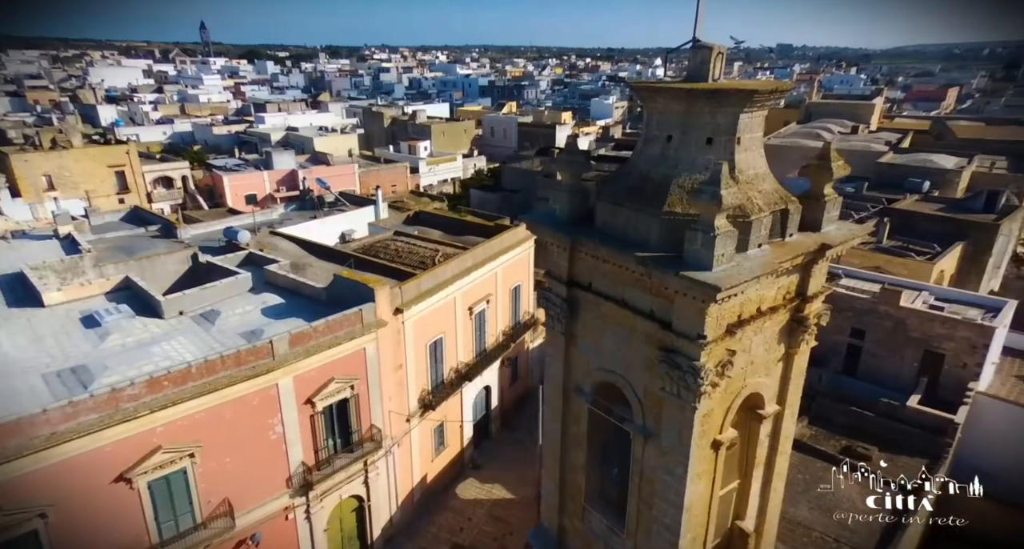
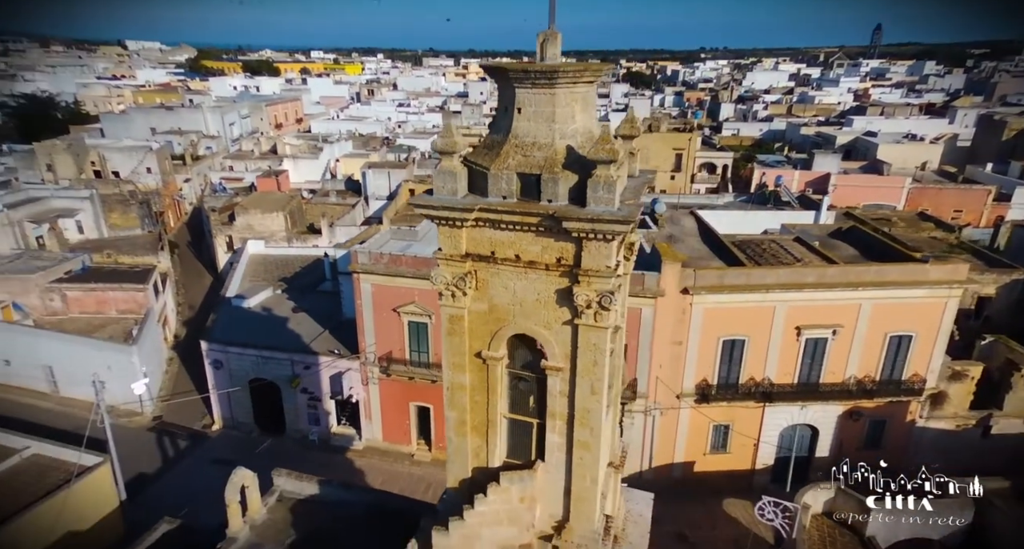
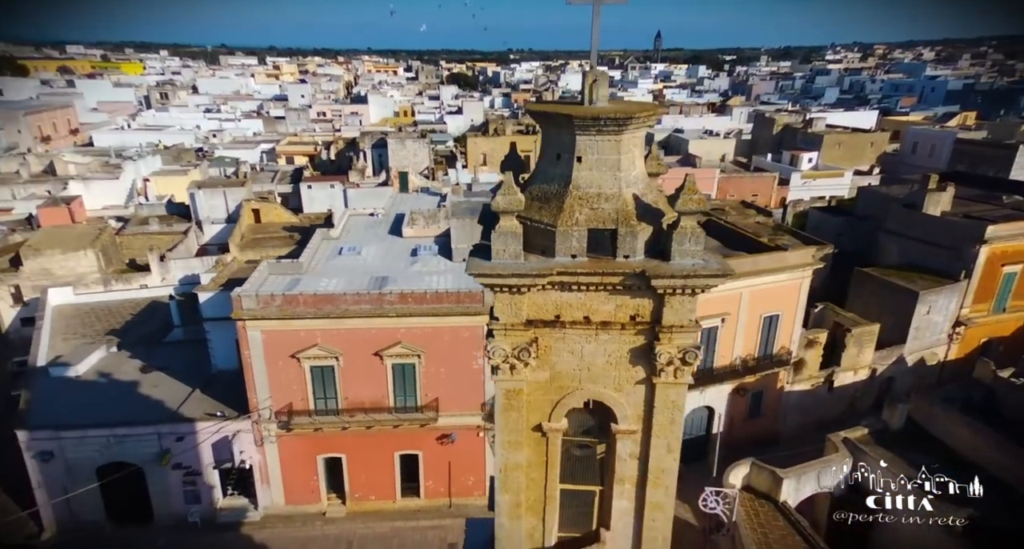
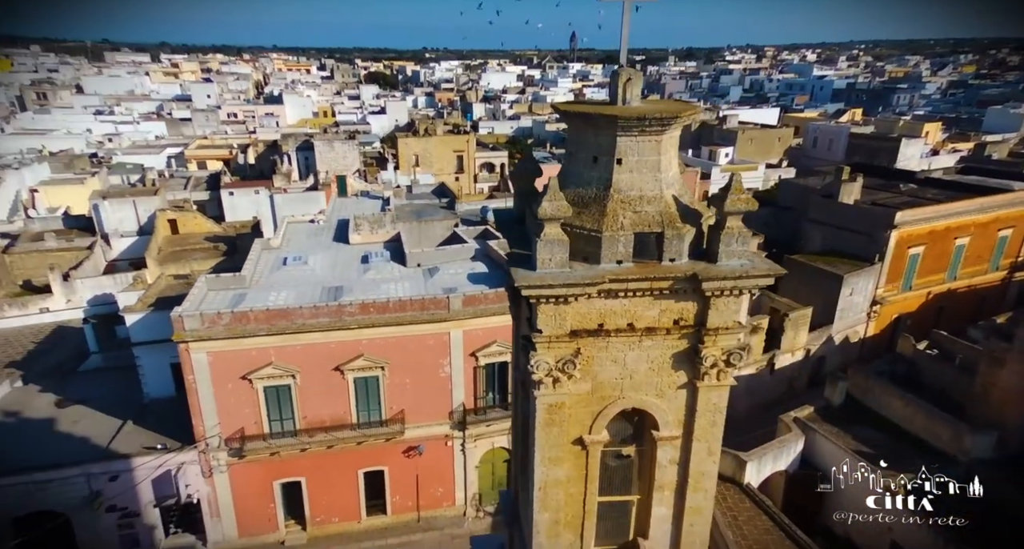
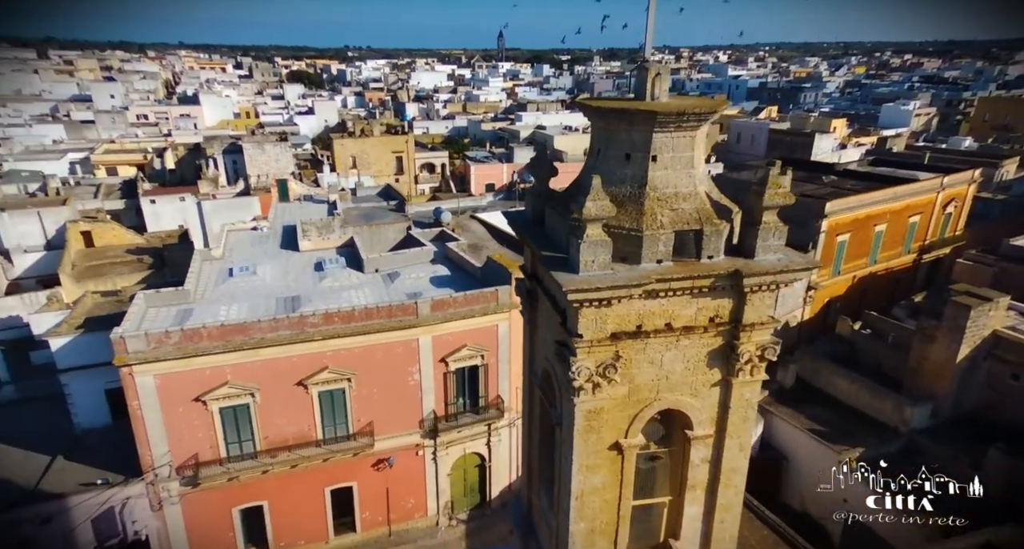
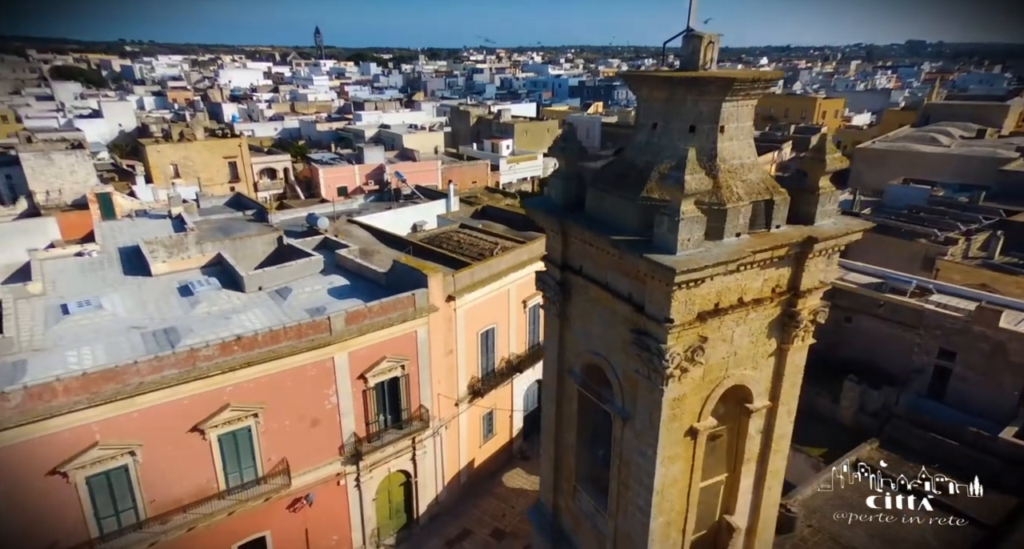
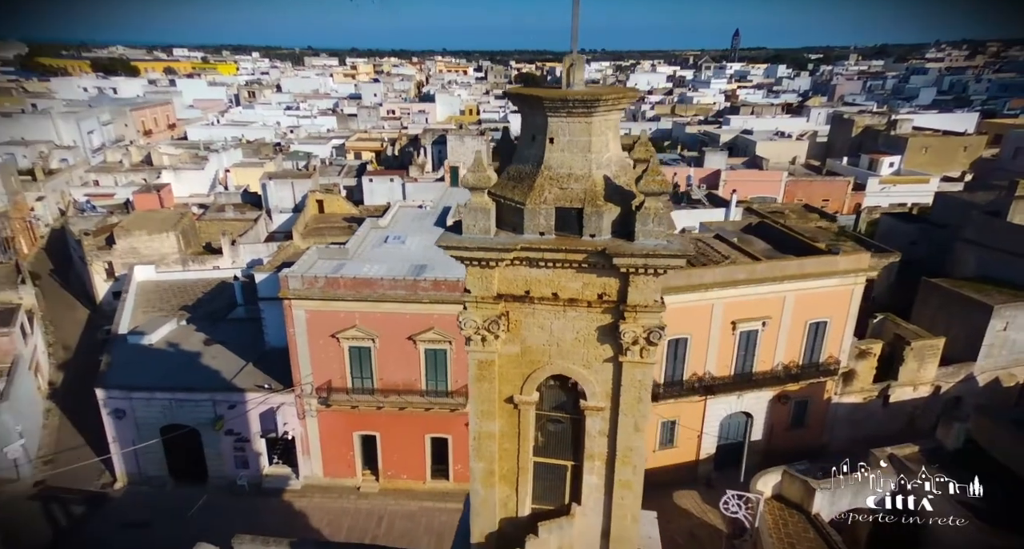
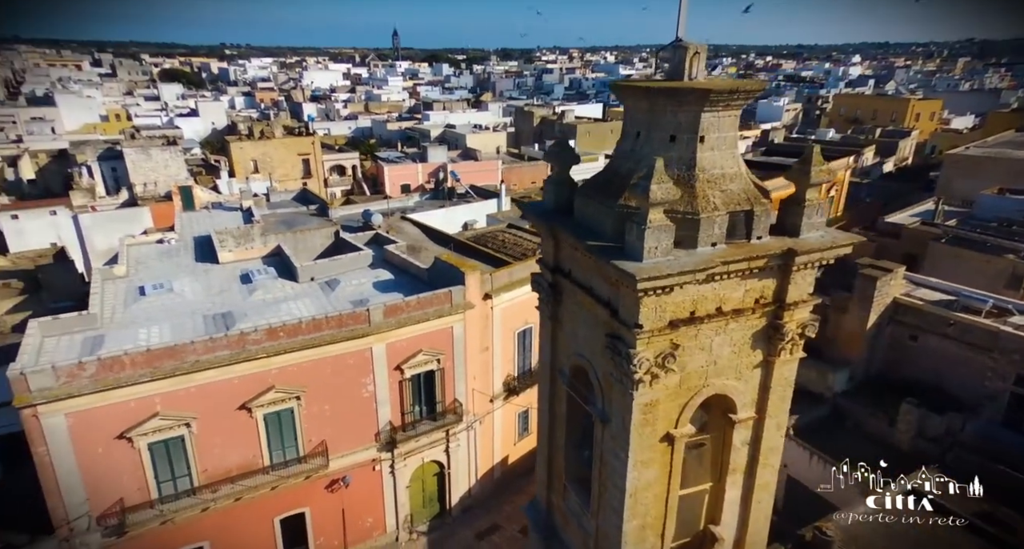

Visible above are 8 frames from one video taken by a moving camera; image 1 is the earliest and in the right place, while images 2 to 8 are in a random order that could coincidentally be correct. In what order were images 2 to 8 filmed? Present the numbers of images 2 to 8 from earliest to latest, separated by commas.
6, 8, 5, 4, 3, 7, 2
